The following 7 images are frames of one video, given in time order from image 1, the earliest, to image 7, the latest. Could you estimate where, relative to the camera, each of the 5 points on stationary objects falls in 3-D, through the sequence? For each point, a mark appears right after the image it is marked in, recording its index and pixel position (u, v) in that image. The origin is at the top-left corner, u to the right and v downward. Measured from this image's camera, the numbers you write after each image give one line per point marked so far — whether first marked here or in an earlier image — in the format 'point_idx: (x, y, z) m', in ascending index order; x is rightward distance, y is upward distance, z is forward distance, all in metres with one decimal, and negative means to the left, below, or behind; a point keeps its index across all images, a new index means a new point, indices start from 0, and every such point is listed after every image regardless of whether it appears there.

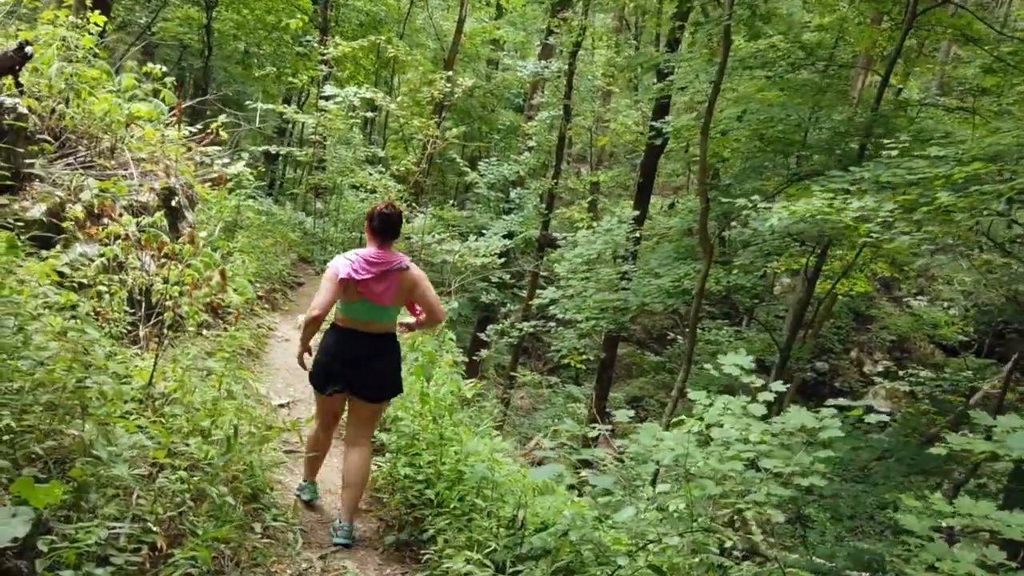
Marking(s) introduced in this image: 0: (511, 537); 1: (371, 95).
0: (0.0, -1.1, +3.6) m
1: (-2.1, +2.9, +12.1) m
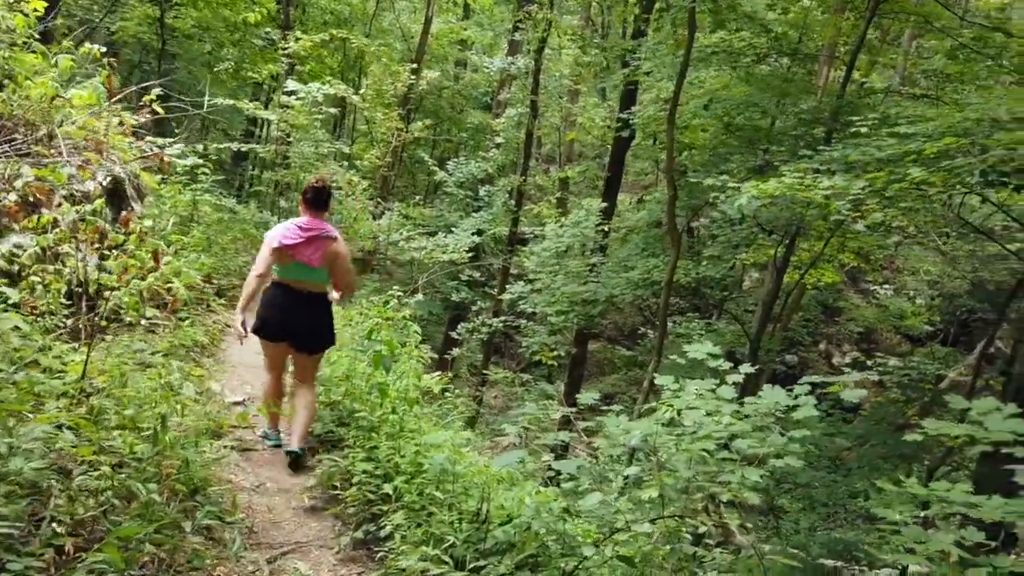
0: (-0.2, -1.0, +3.5) m
1: (-2.6, +2.9, +11.9) m
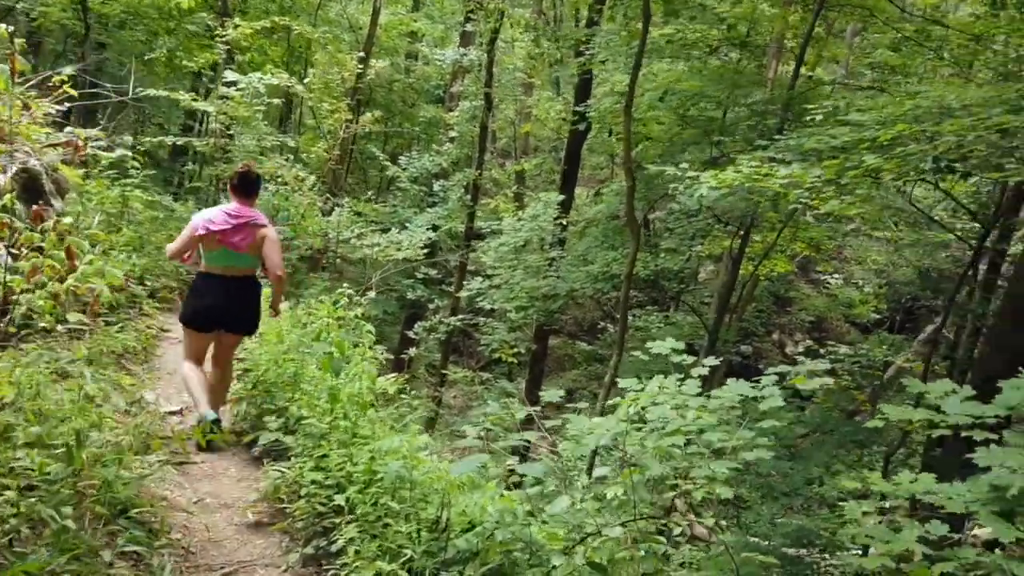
0: (-0.3, -1.0, +3.2) m
1: (-3.3, +2.9, +11.5) m
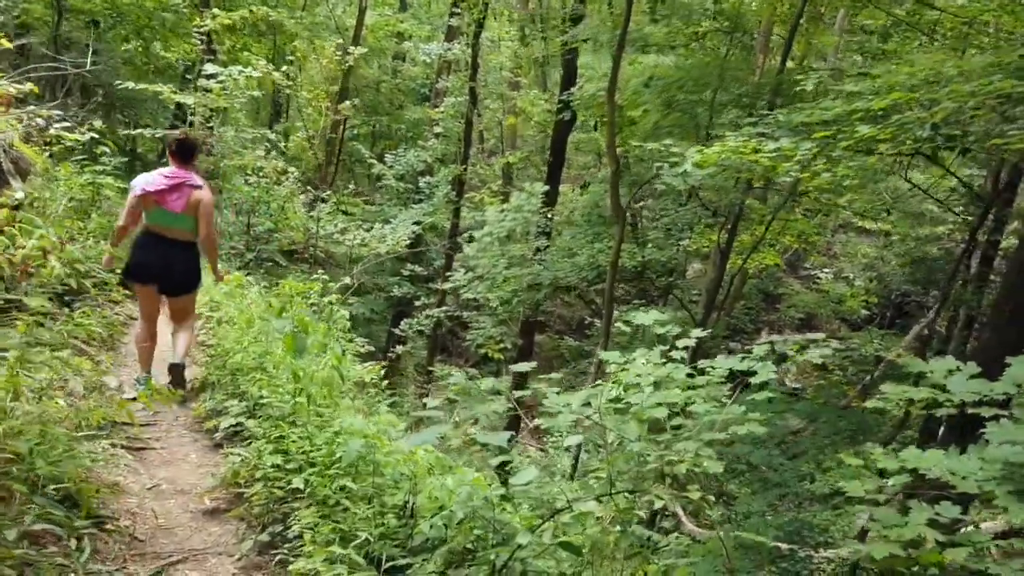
0: (-0.4, -0.9, +3.0) m
1: (-3.5, +3.0, +11.2) m
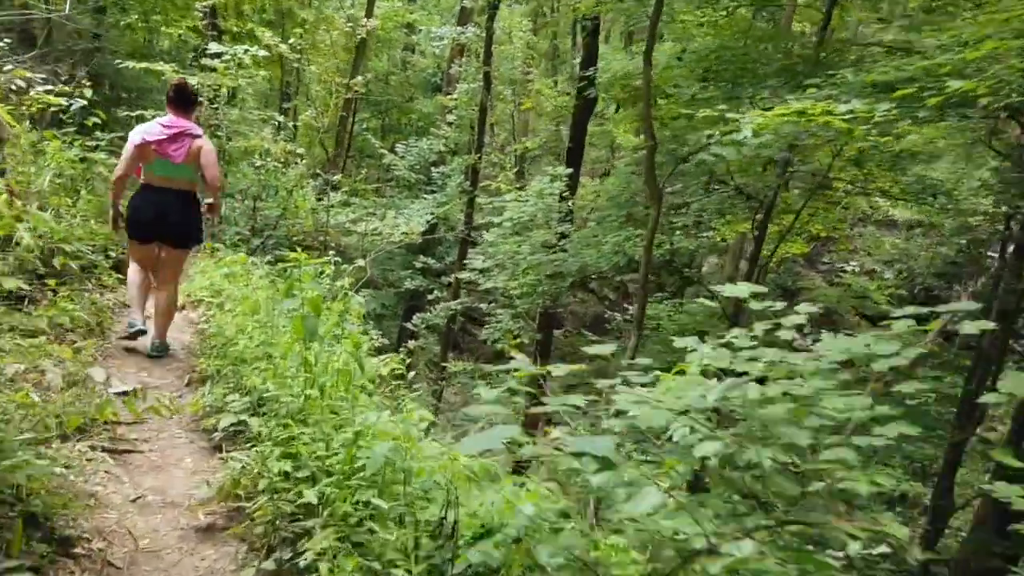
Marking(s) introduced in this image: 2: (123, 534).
0: (-0.2, -0.8, +2.4) m
1: (-3.3, +3.1, +10.6) m
2: (-1.3, -0.8, +2.7) m
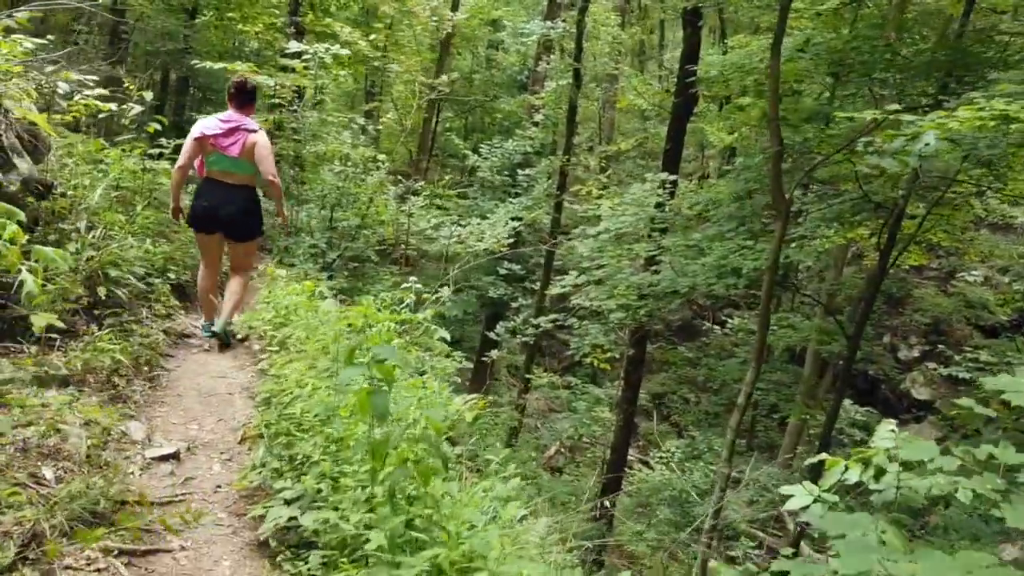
0: (+0.1, -1.0, +1.5) m
1: (-2.1, +2.9, +10.0) m
2: (-0.9, -1.0, +2.0) m
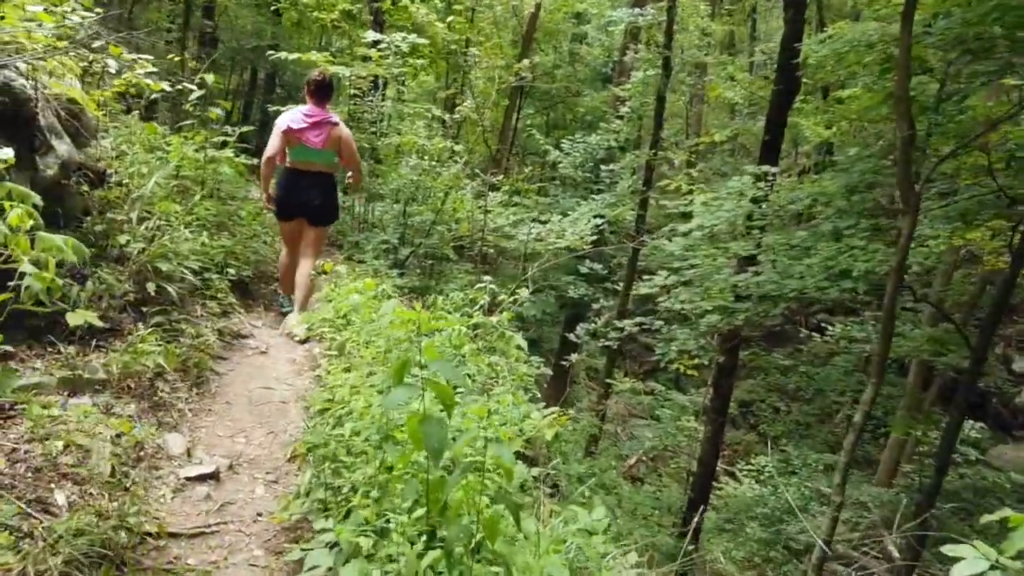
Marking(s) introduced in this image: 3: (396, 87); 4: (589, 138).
0: (+0.2, -1.0, +1.0) m
1: (-1.1, +3.0, +9.6) m
2: (-0.8, -1.0, +1.5) m
3: (-1.4, +2.4, +9.9) m
4: (+1.4, +2.7, +14.5) m
